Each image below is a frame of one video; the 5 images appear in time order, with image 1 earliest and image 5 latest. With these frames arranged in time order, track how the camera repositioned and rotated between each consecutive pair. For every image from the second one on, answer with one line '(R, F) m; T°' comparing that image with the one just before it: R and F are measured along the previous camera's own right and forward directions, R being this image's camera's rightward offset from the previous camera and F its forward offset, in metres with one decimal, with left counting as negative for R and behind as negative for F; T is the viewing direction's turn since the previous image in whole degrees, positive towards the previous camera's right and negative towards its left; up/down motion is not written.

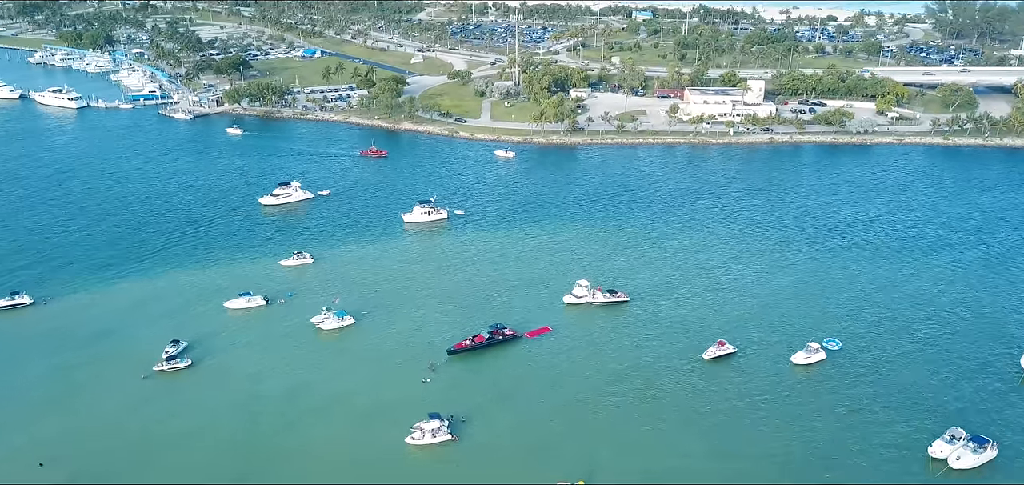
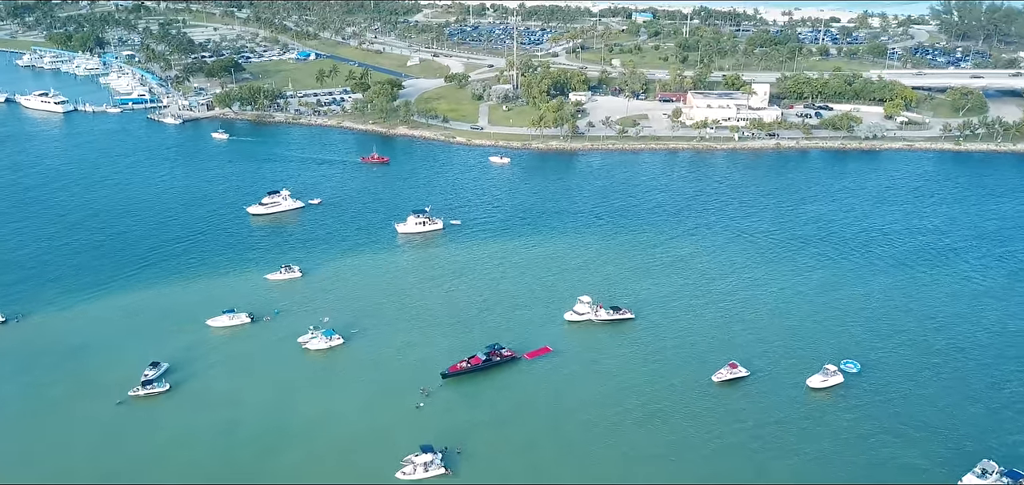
(0.0, +1.3) m; 0°
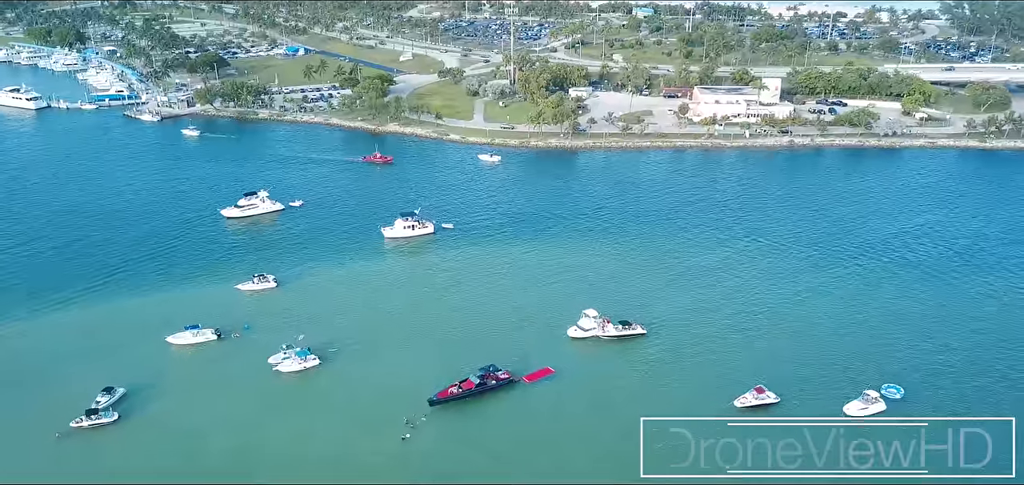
(0.0, +2.5) m; 0°
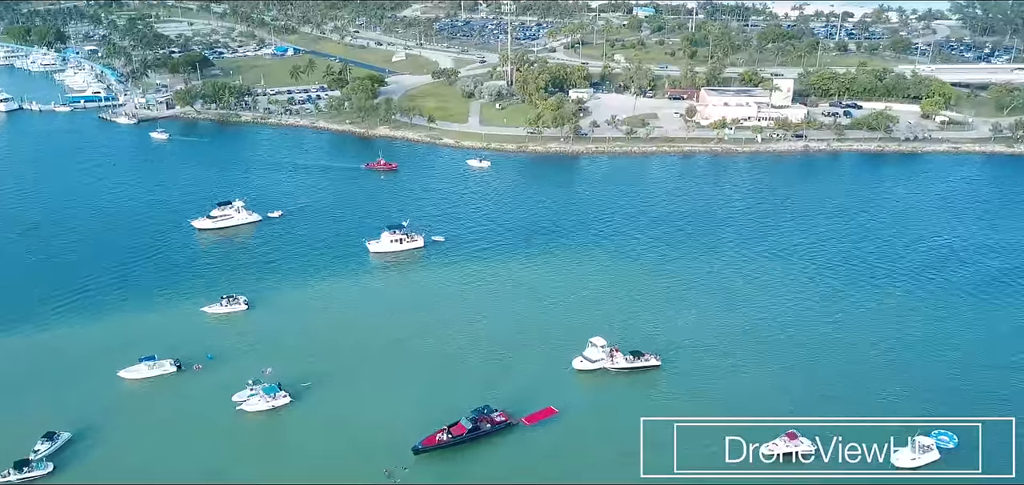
(0.0, +2.4) m; 0°
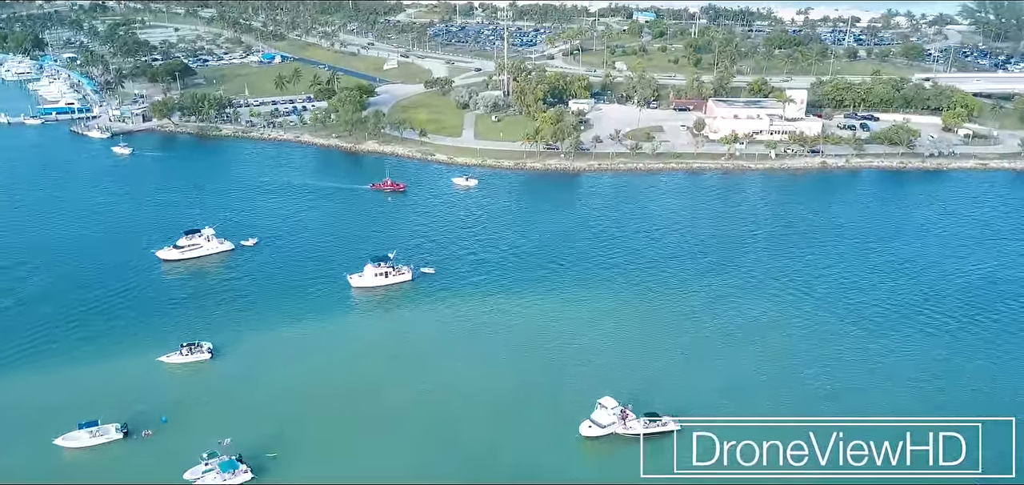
(0.0, +2.4) m; 0°
